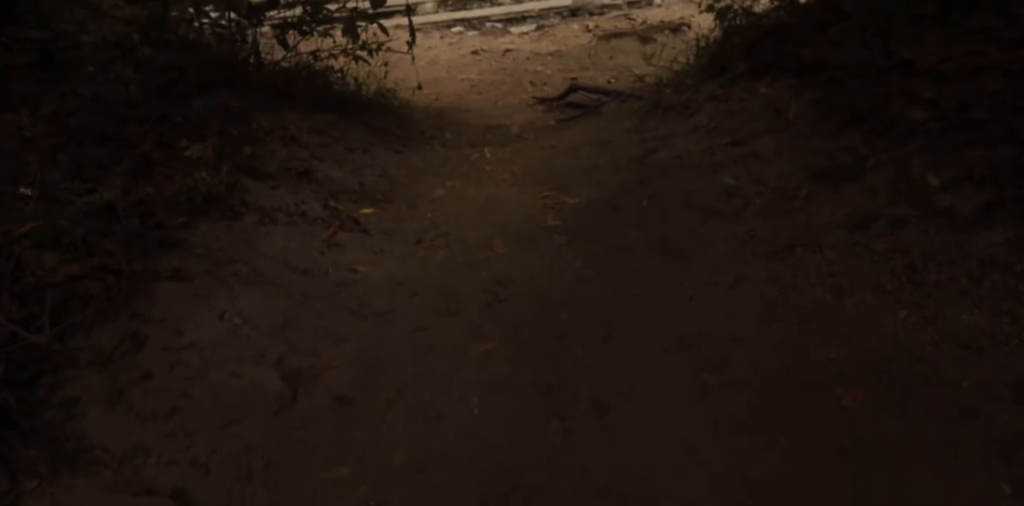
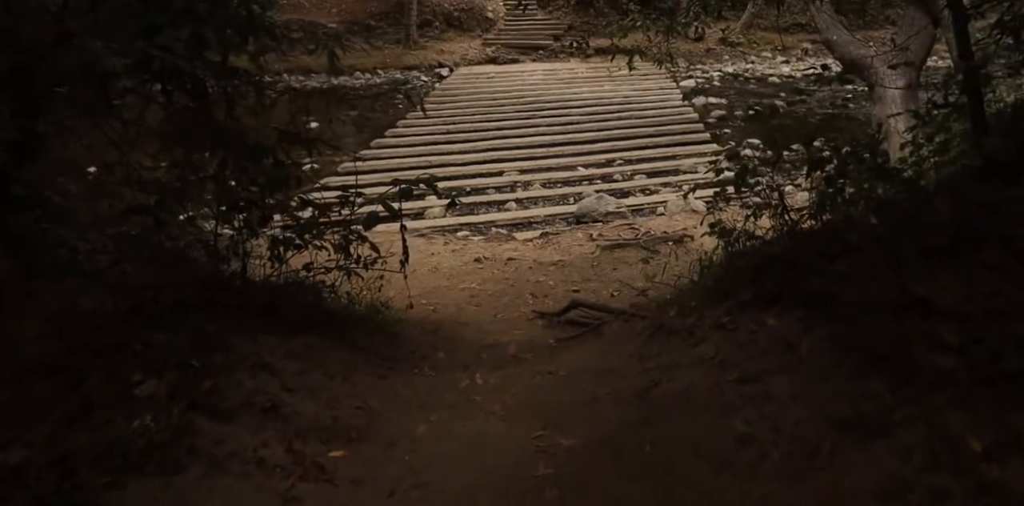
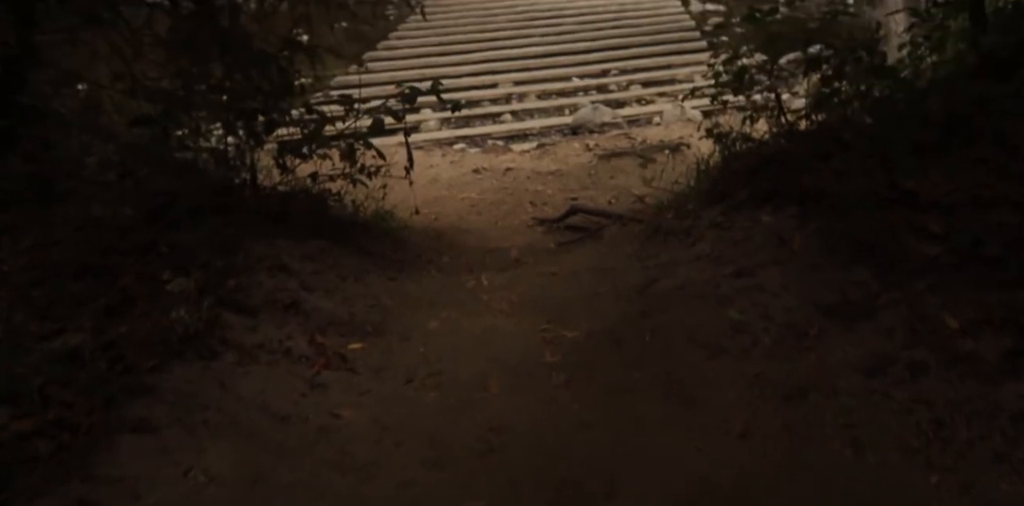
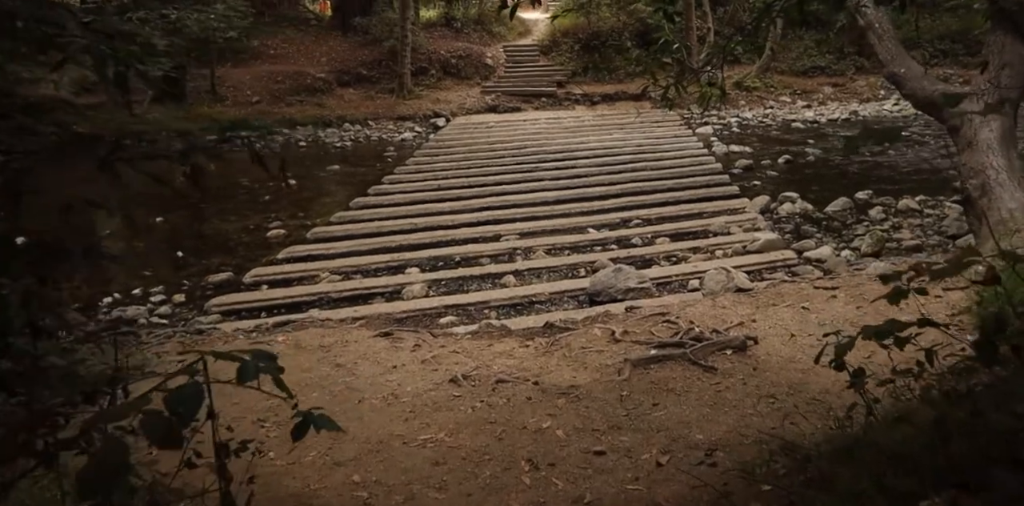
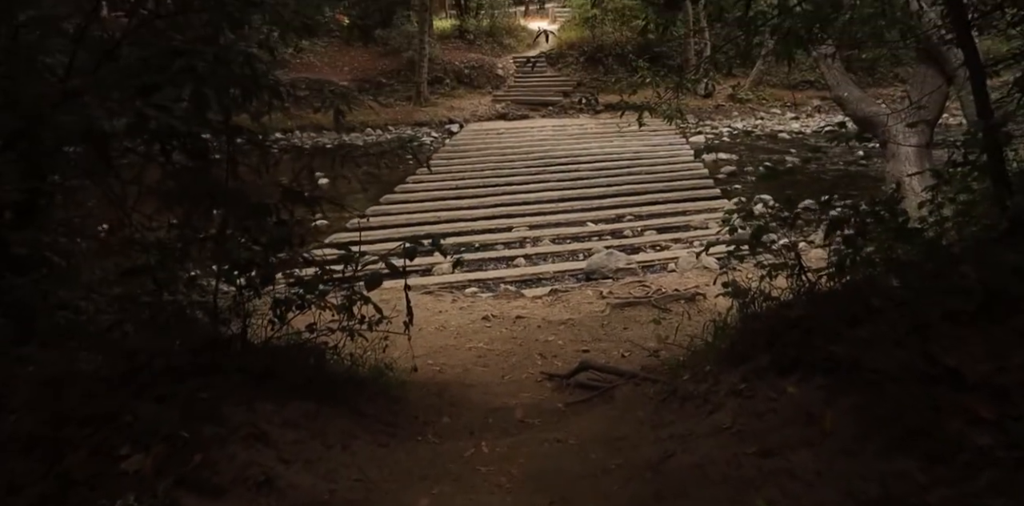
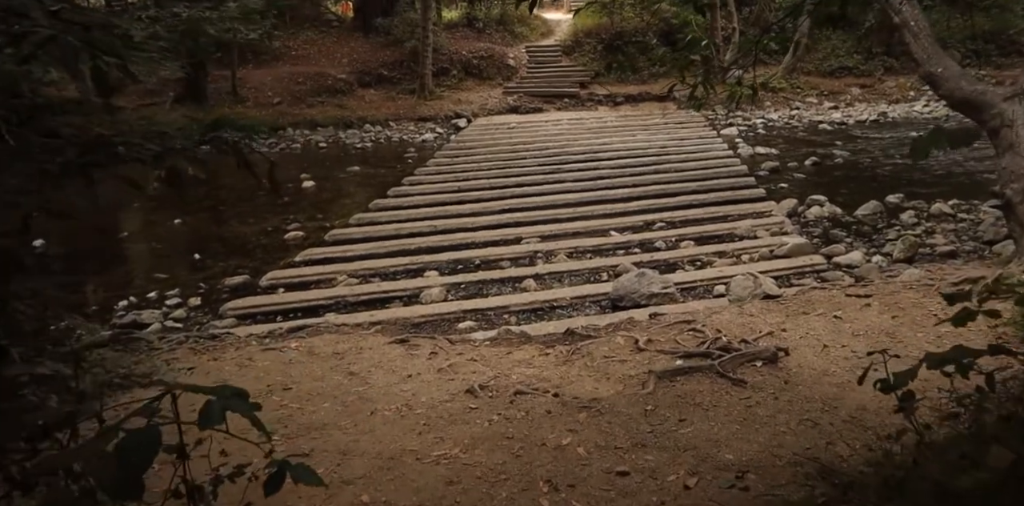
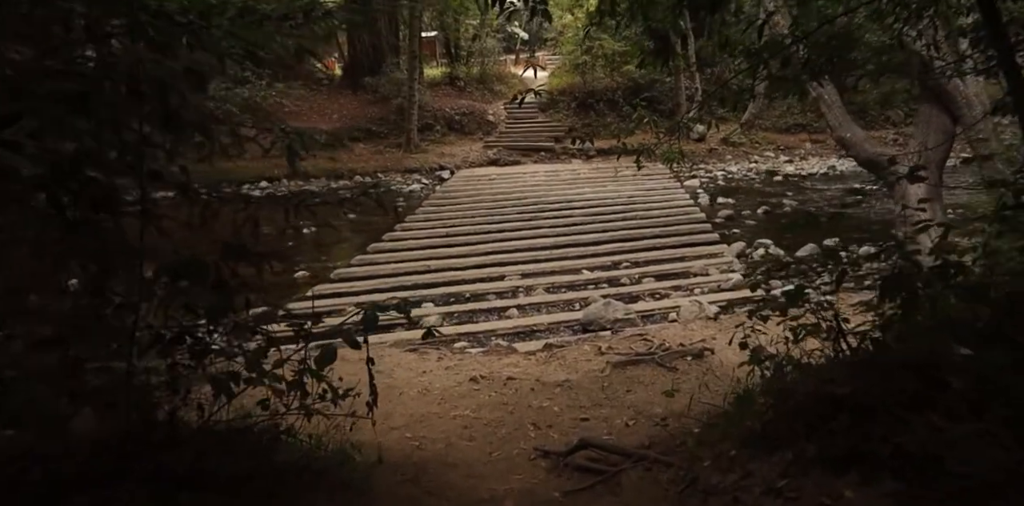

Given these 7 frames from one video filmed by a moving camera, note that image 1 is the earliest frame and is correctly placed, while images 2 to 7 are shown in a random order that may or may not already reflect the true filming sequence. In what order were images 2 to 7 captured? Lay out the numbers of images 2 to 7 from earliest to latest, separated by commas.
3, 2, 5, 7, 4, 6
